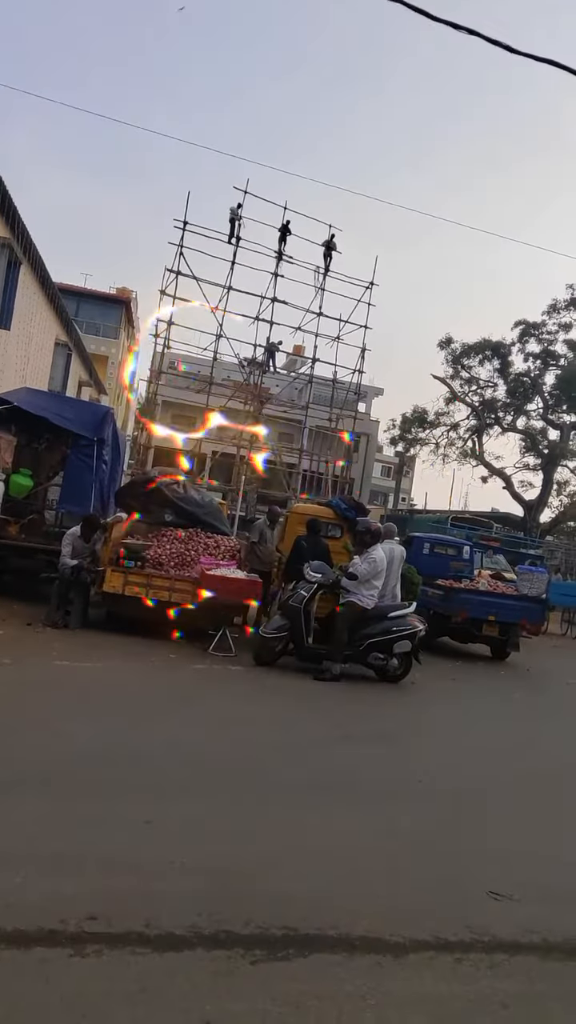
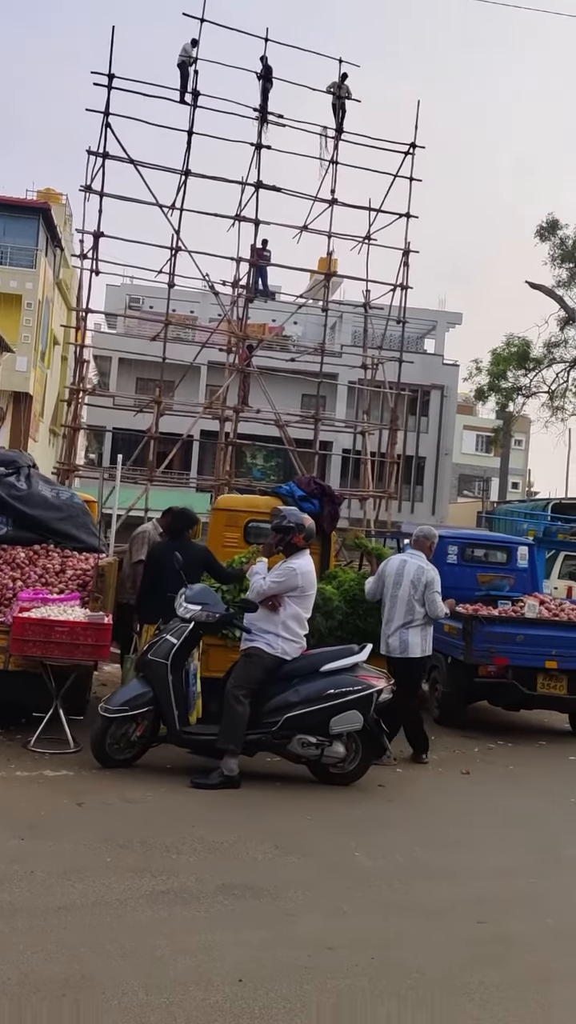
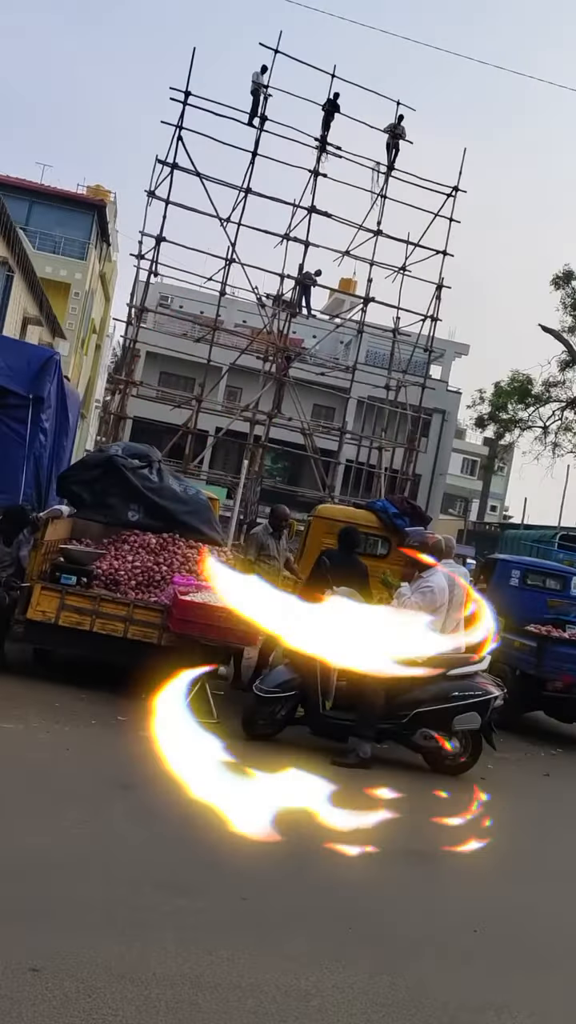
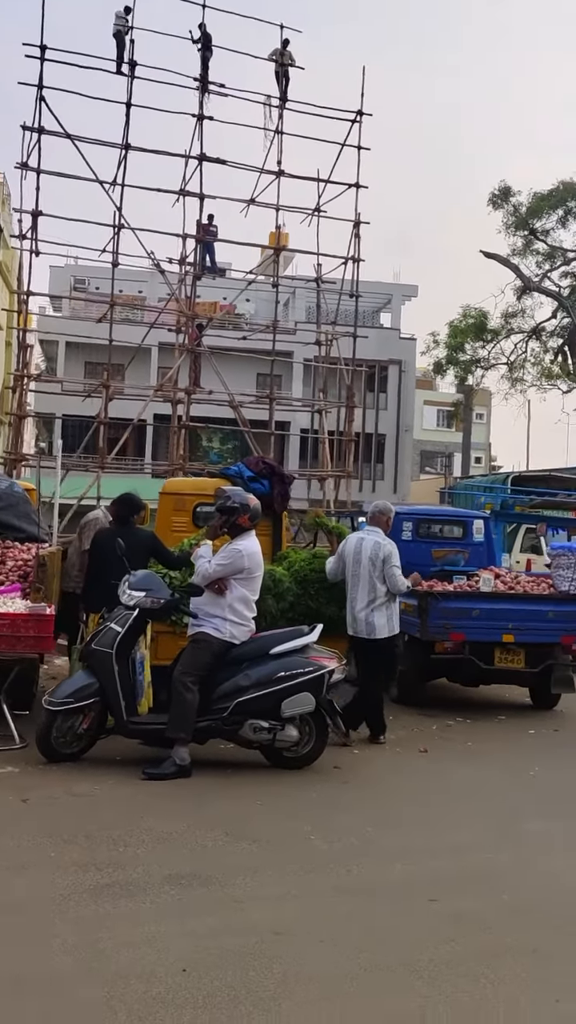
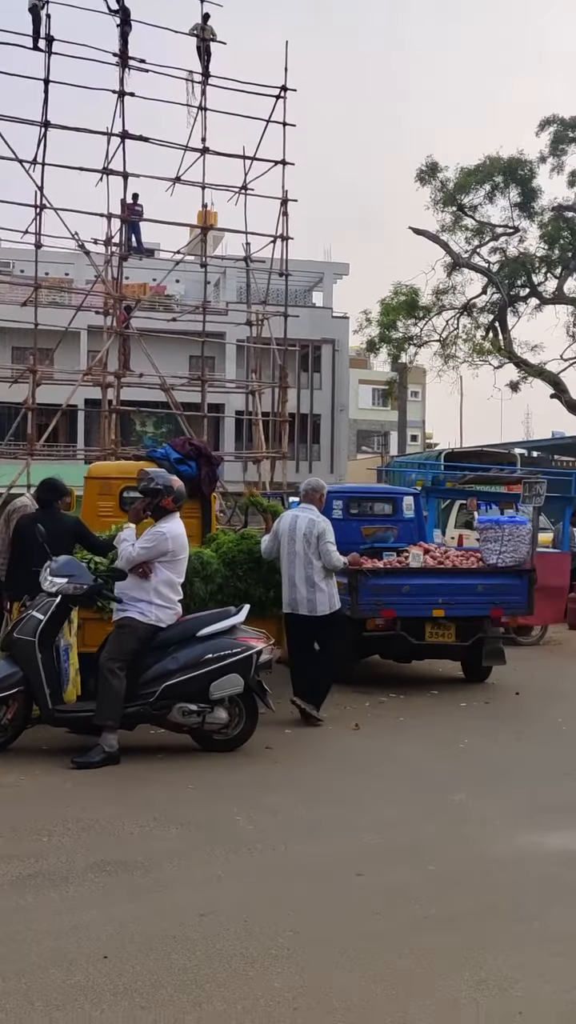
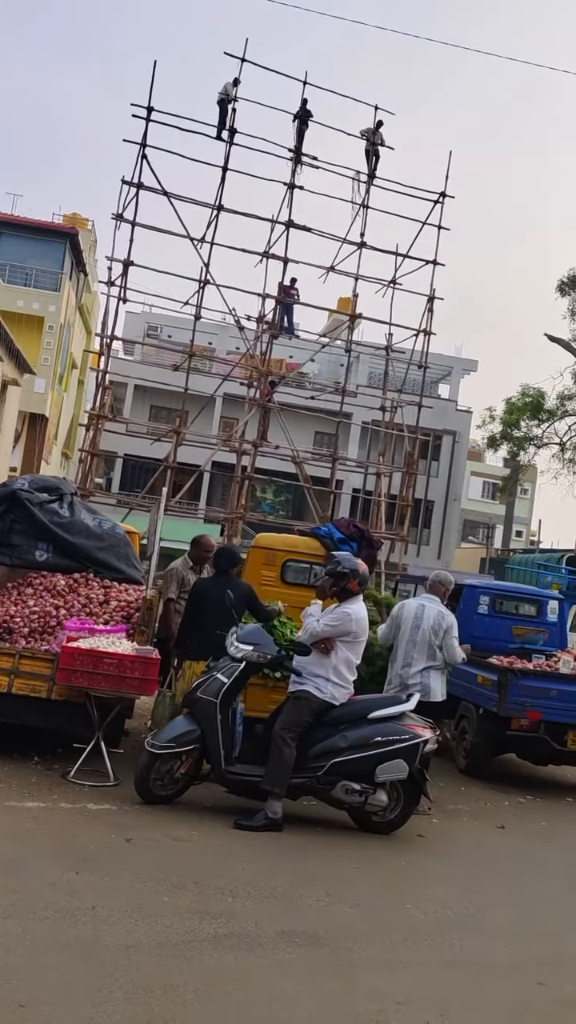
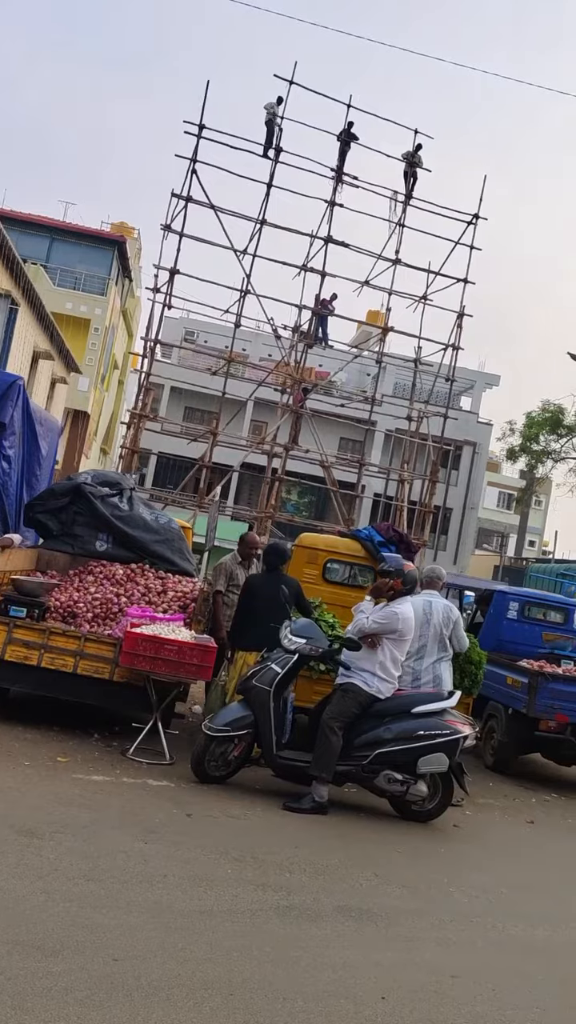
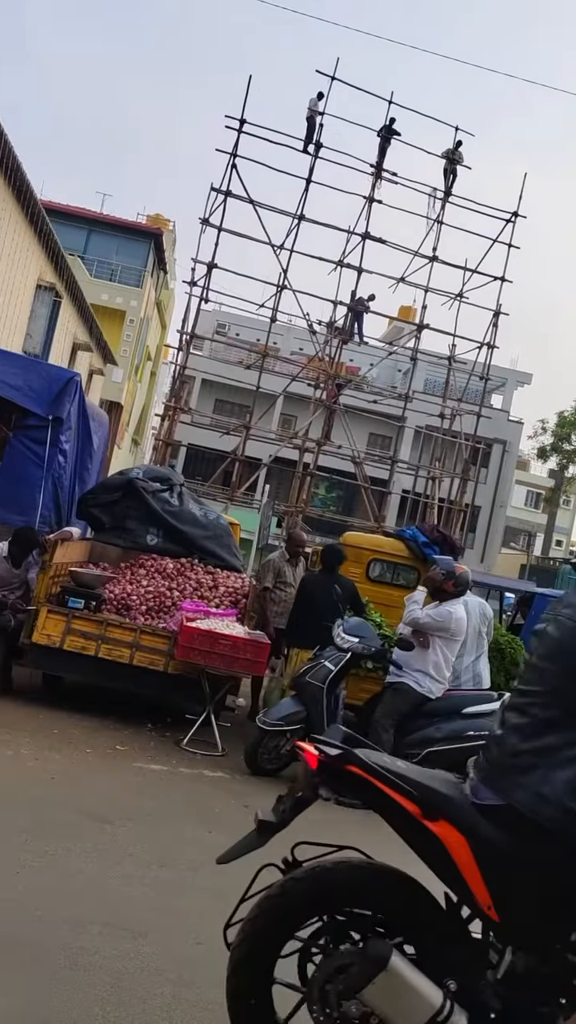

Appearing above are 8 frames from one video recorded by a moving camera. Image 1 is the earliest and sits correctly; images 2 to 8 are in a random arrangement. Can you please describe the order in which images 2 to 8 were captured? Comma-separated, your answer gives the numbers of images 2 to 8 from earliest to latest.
3, 8, 7, 6, 2, 4, 5
